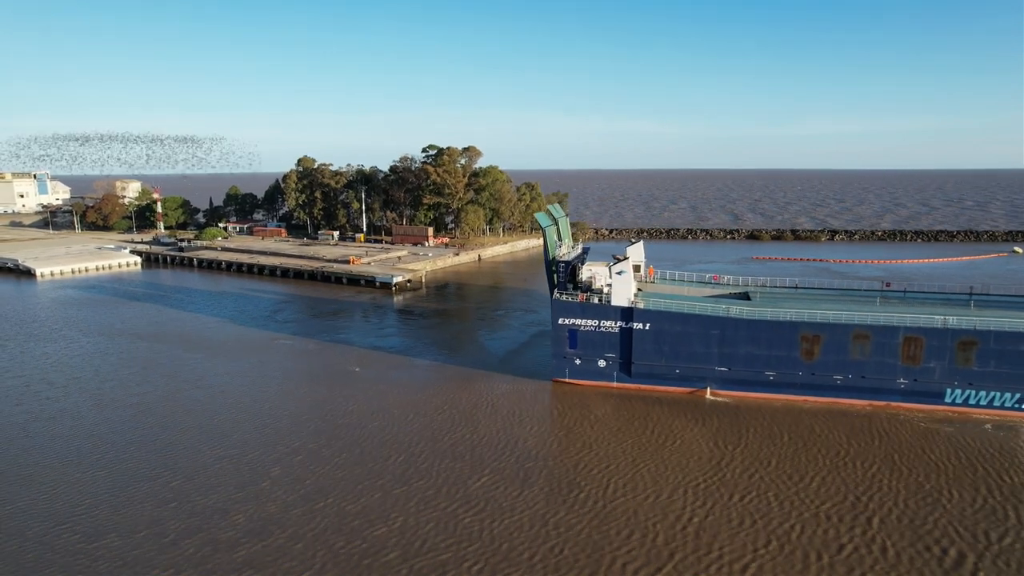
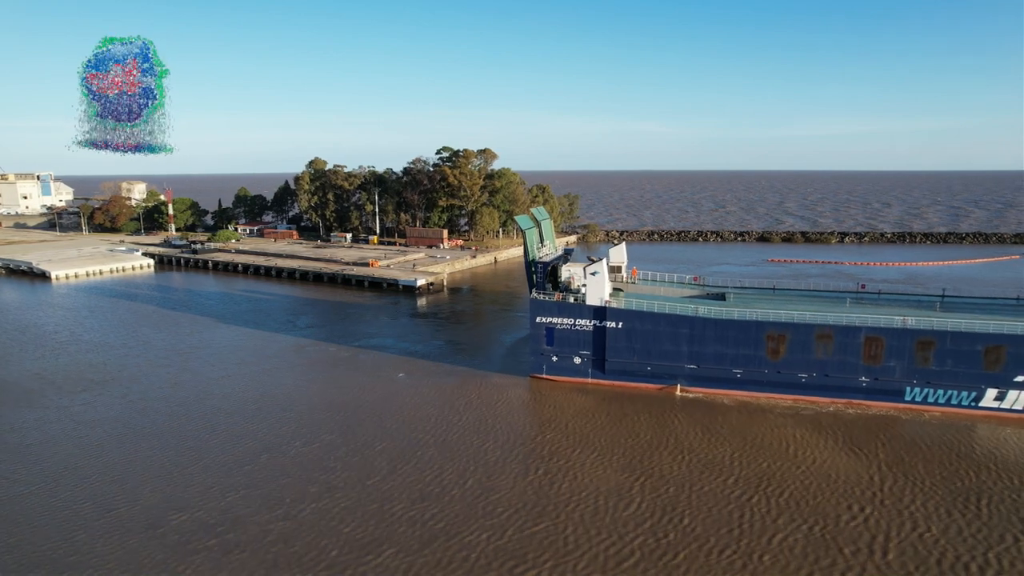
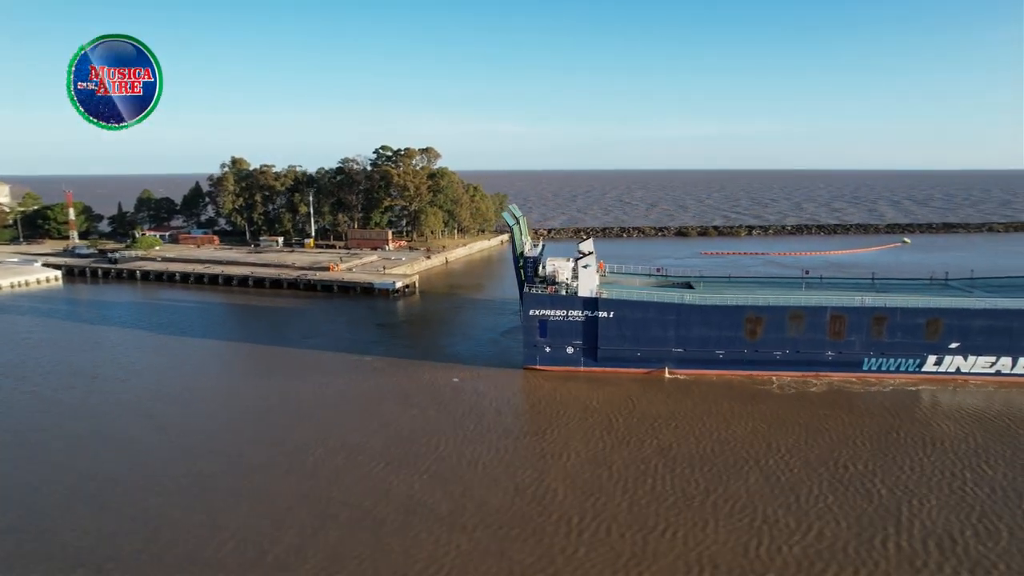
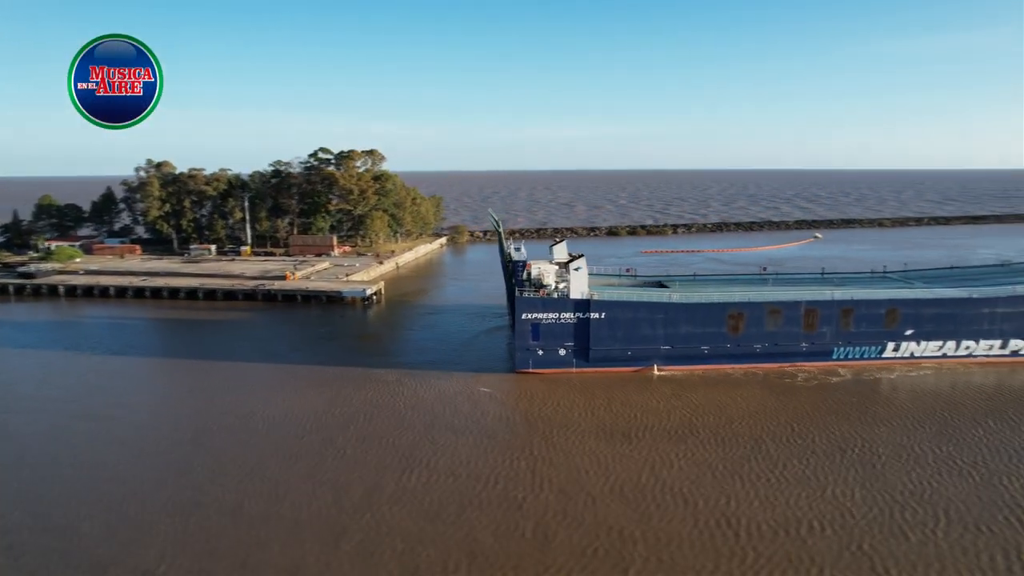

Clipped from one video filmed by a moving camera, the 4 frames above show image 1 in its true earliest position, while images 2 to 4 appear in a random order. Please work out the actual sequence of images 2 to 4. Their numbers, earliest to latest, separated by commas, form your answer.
2, 3, 4
